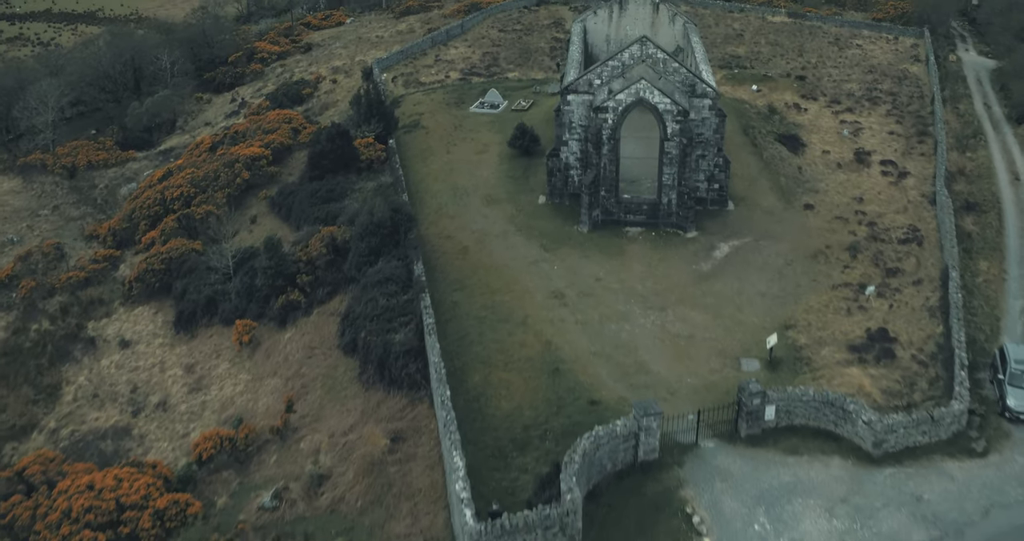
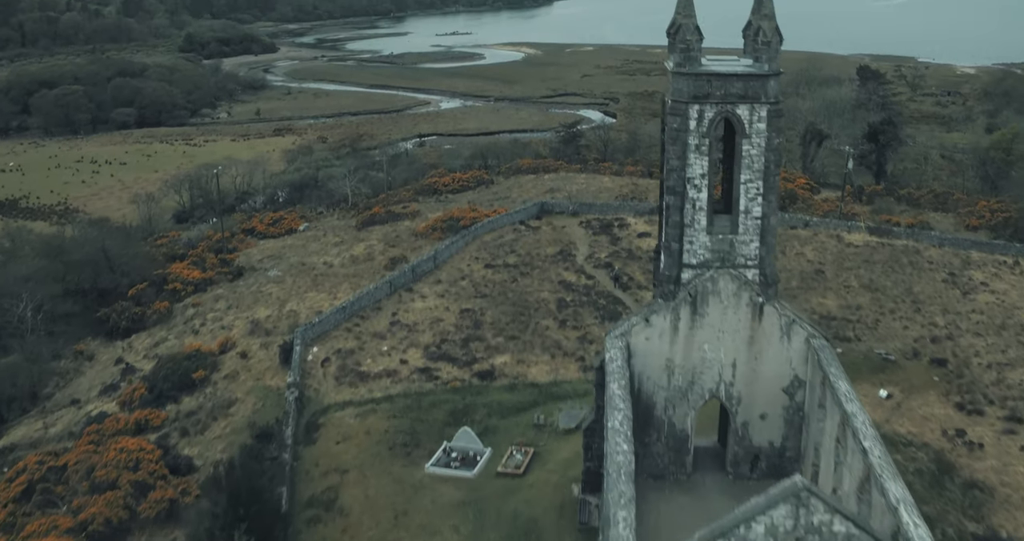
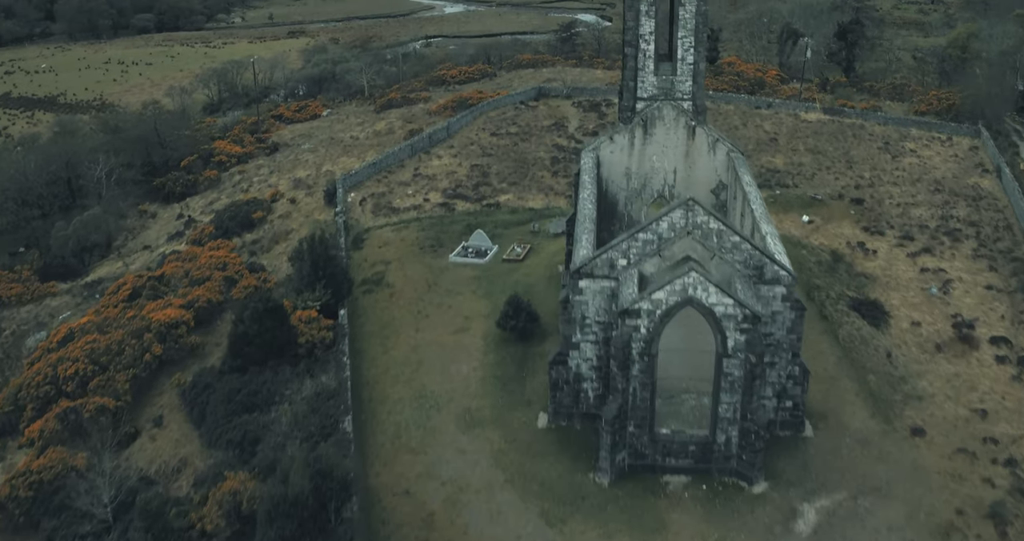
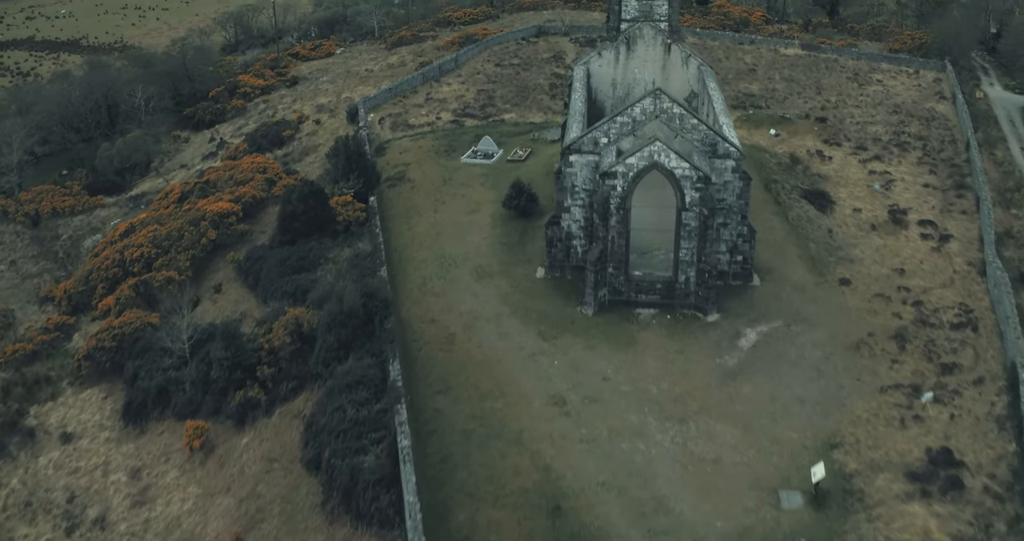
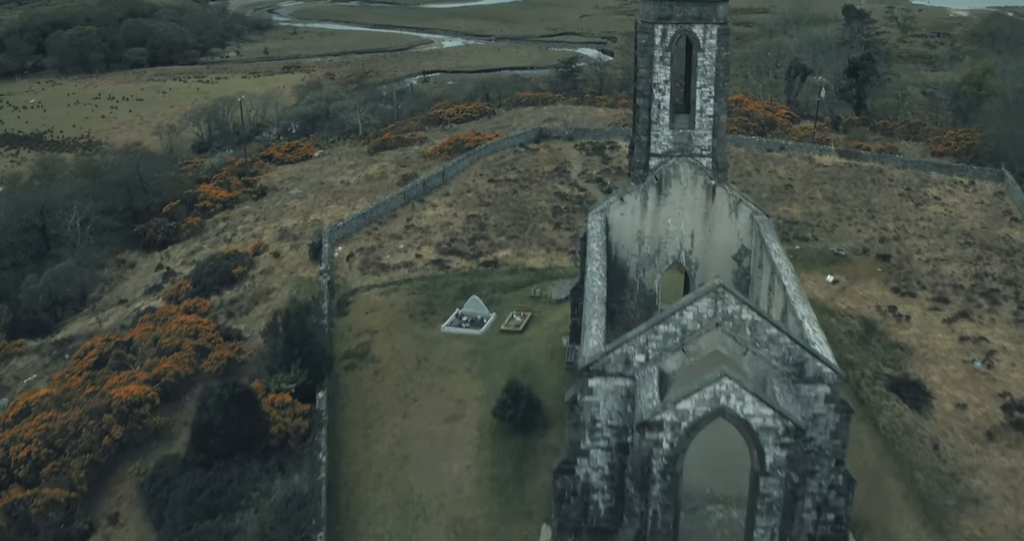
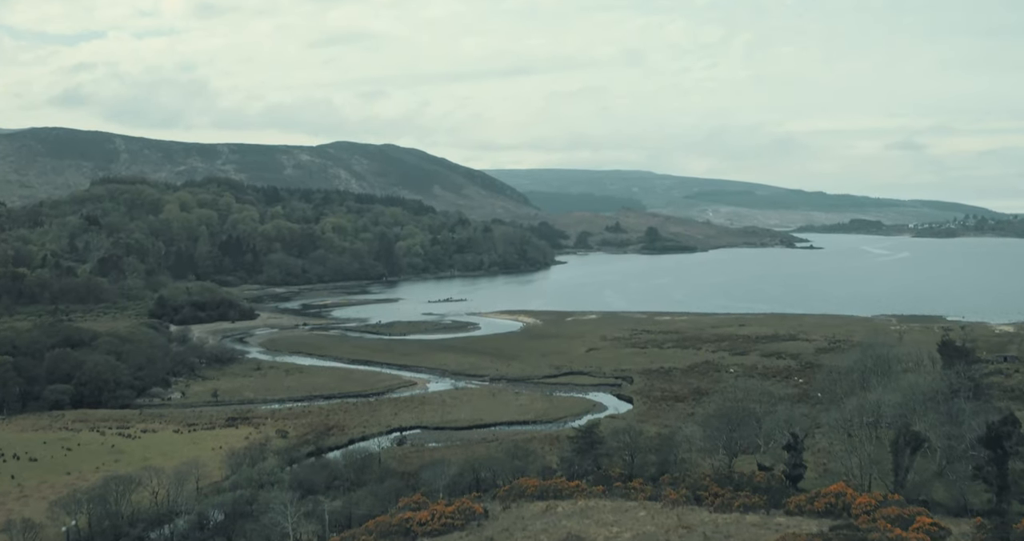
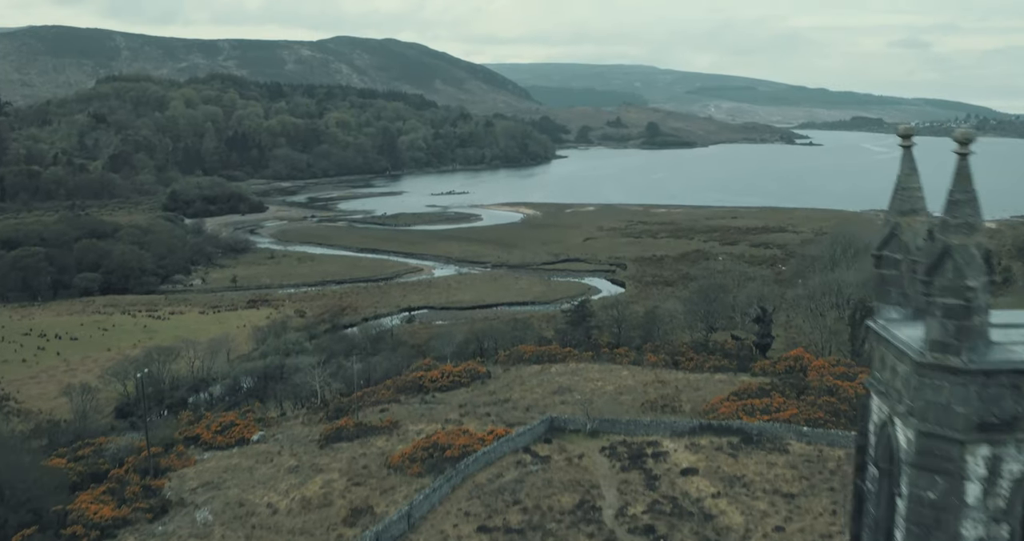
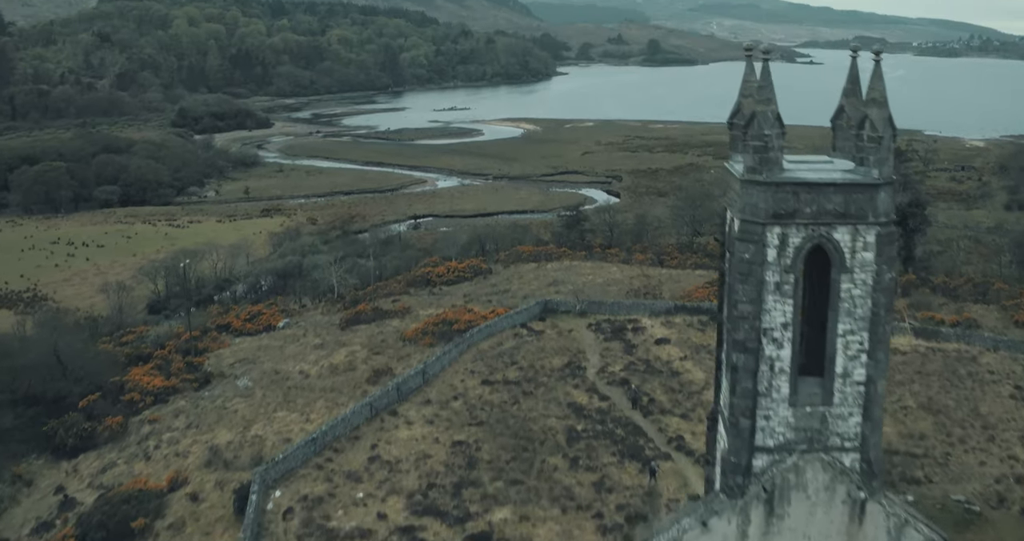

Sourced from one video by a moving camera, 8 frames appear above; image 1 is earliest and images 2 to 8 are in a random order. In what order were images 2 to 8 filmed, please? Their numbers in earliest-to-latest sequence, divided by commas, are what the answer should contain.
4, 3, 5, 2, 8, 7, 6
